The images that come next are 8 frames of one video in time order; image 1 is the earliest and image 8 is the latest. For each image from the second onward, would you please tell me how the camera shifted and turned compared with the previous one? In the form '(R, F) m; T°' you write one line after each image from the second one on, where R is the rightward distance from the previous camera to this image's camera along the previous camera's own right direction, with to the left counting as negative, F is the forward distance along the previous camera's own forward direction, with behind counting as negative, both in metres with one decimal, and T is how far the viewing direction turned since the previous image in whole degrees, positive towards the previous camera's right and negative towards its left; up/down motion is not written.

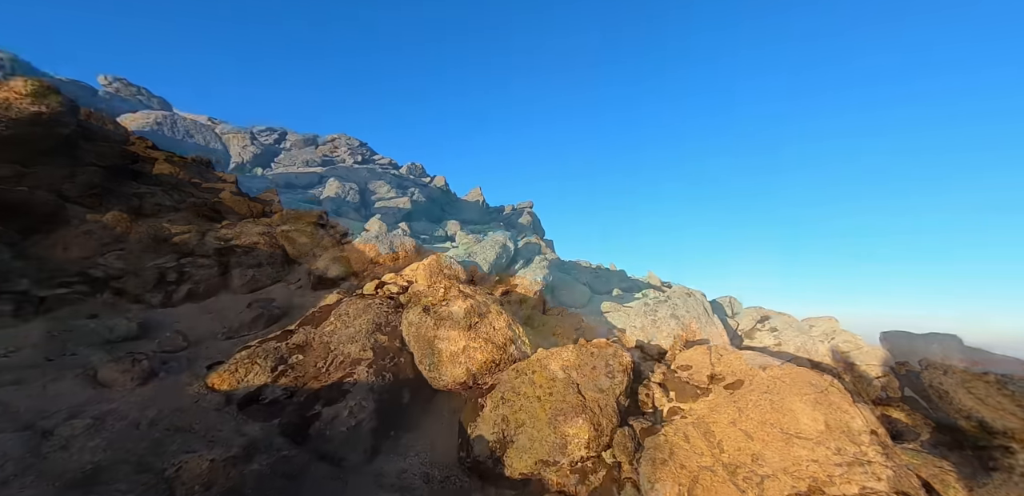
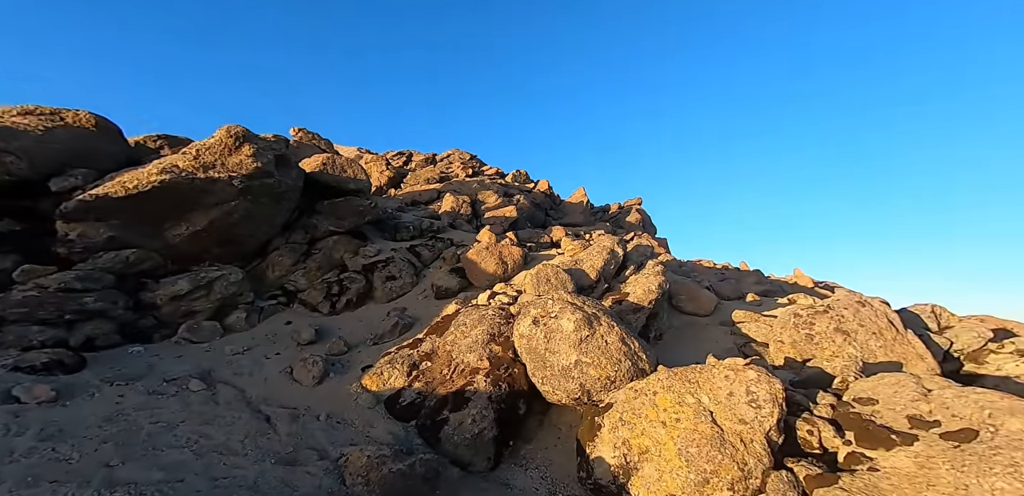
(0.0, +0.2) m; -15°
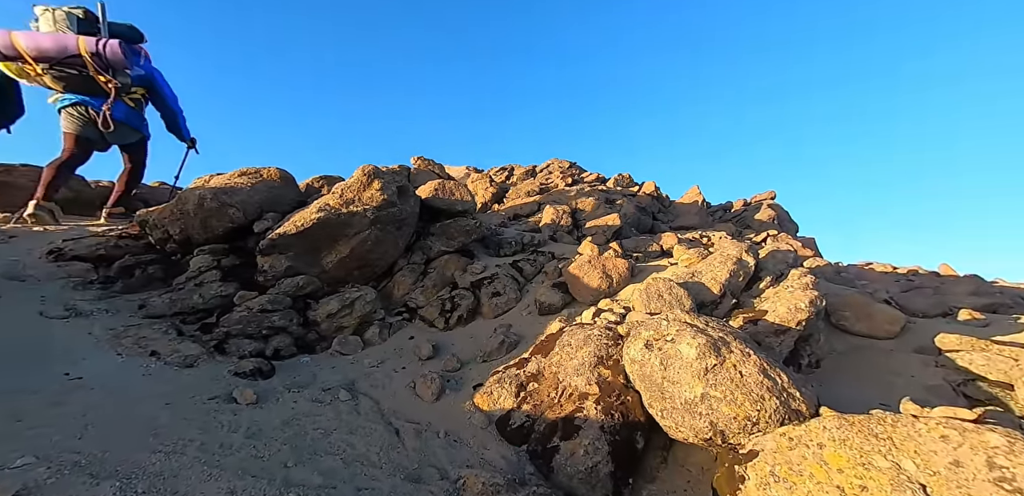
(0.0, +0.3) m; -15°
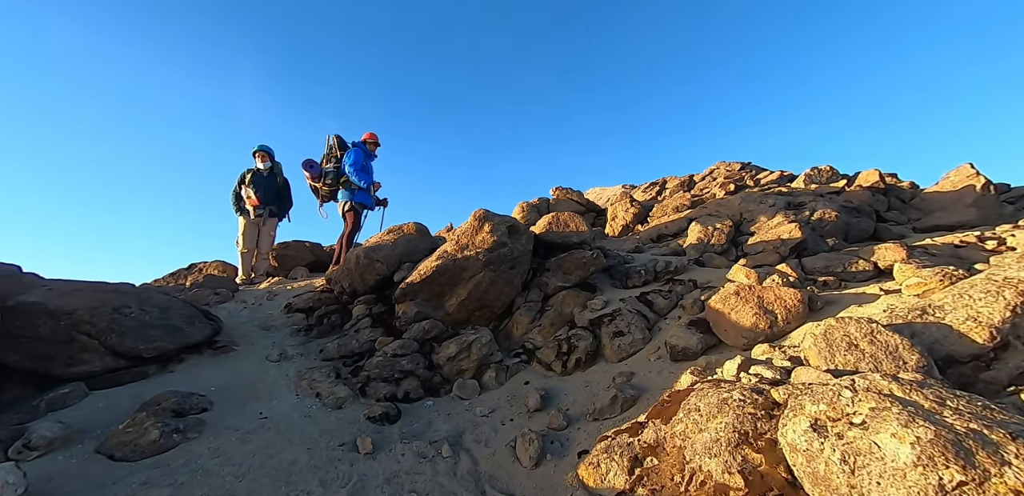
(+0.7, +0.9) m; -23°
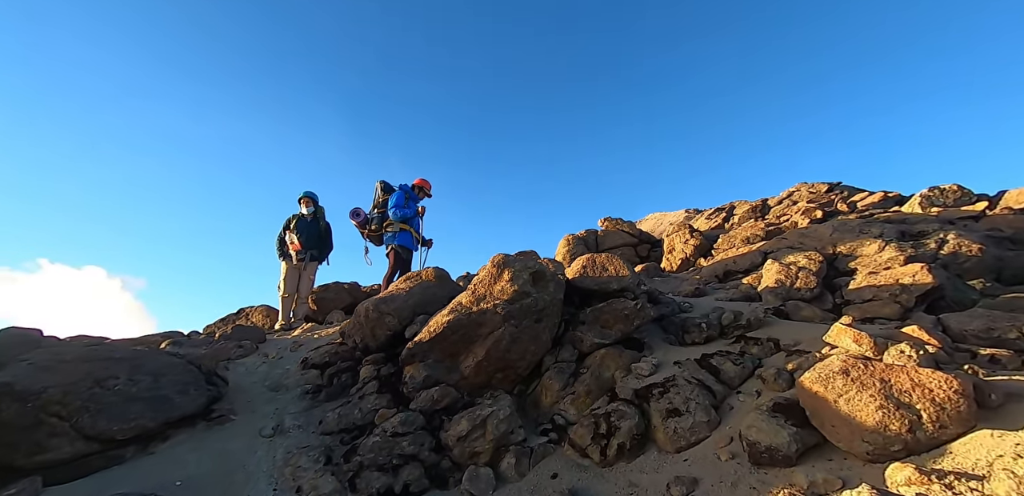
(+0.4, +1.2) m; -7°
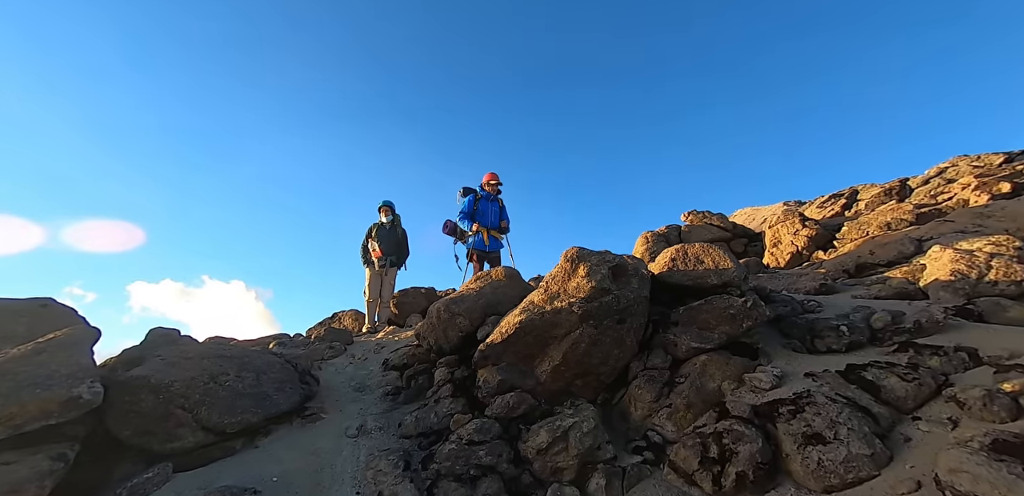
(-0.1, +0.7) m; -10°
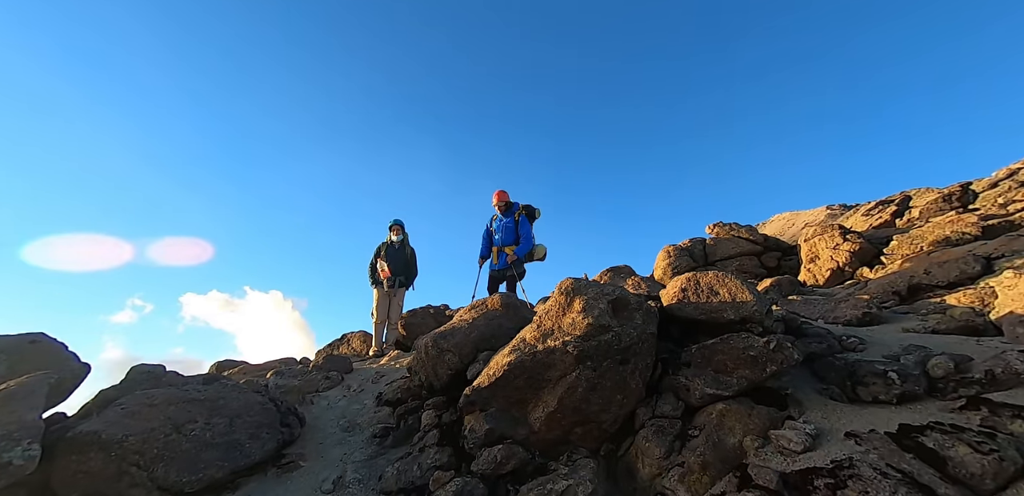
(+0.5, +0.7) m; -3°
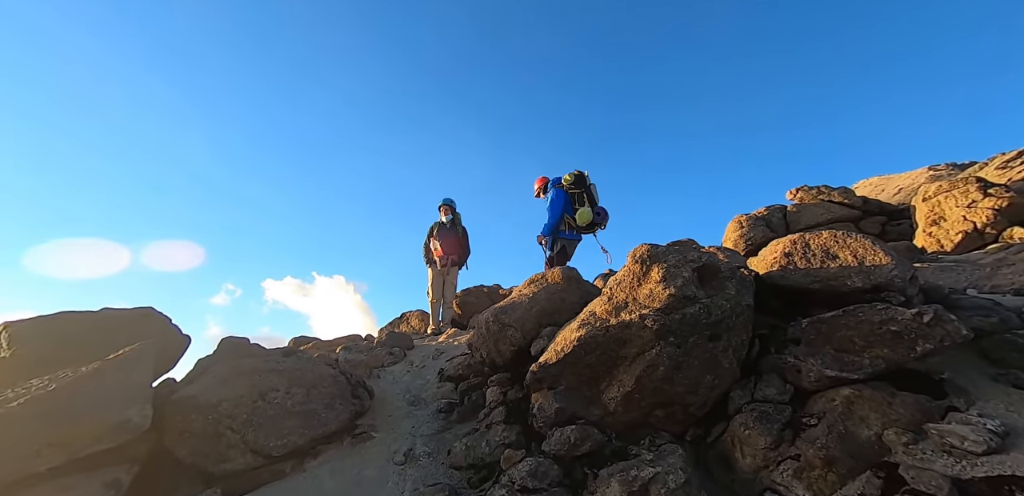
(-0.2, +0.6) m; -8°
